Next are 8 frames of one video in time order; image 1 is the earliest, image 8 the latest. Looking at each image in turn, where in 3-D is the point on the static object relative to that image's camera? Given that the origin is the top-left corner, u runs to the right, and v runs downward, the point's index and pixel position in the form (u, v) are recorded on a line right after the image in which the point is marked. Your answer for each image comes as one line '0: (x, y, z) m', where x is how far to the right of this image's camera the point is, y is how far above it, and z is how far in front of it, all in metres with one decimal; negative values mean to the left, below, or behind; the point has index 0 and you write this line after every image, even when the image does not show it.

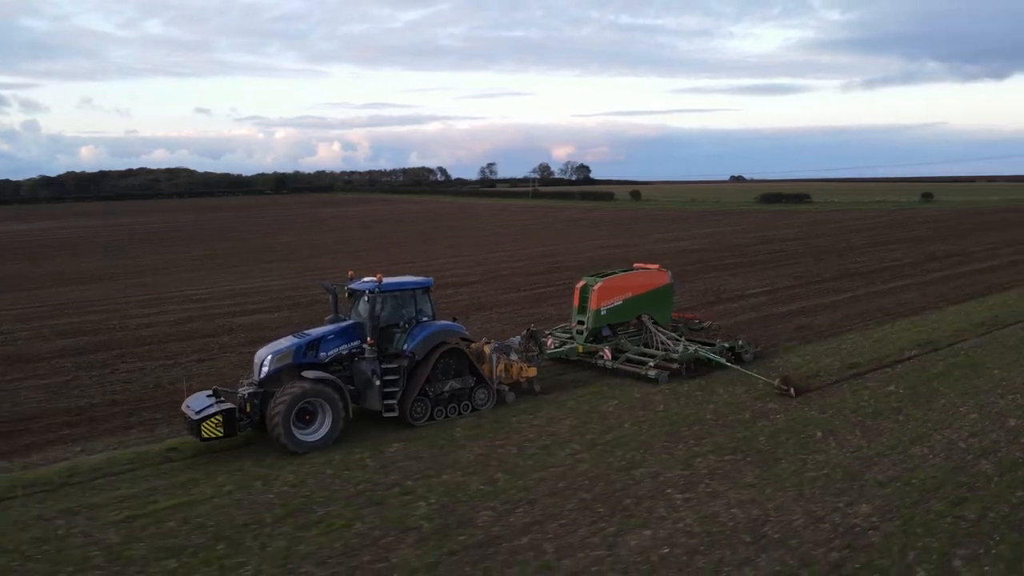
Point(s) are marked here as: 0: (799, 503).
0: (+2.7, -1.9, +6.8) m
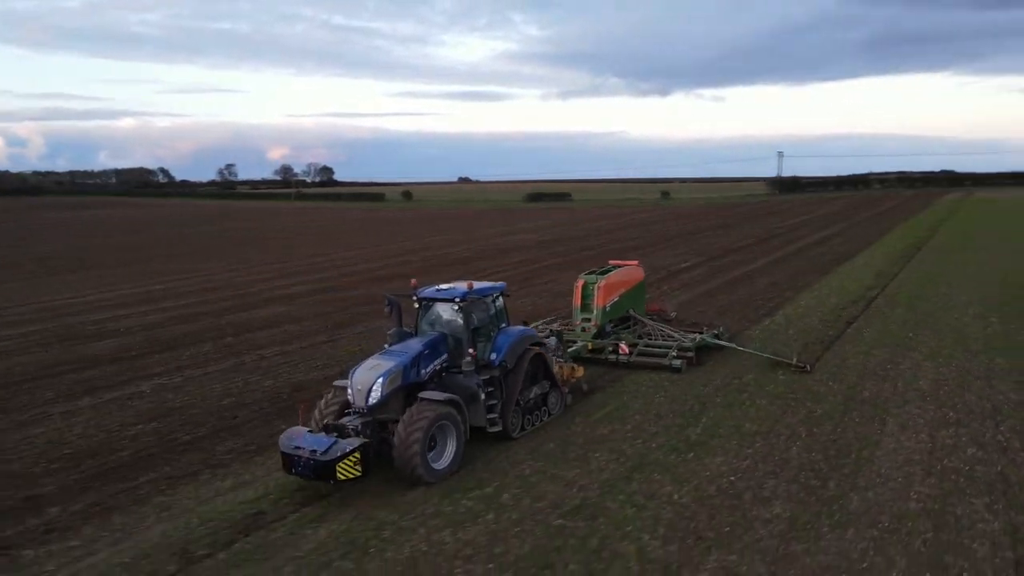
0: (+6.9, -1.1, +11.4) m
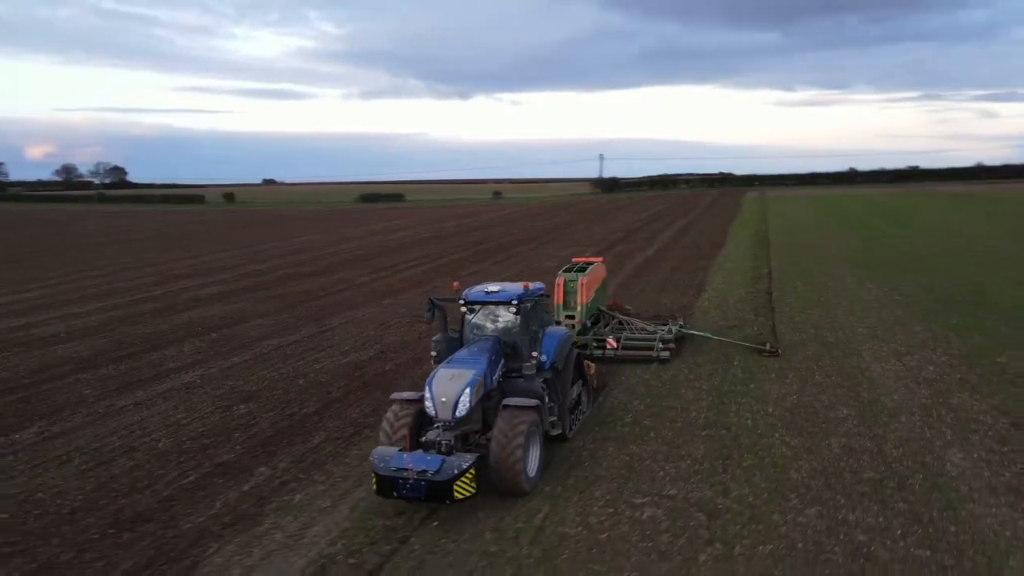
0: (+7.3, -0.6, +14.9) m
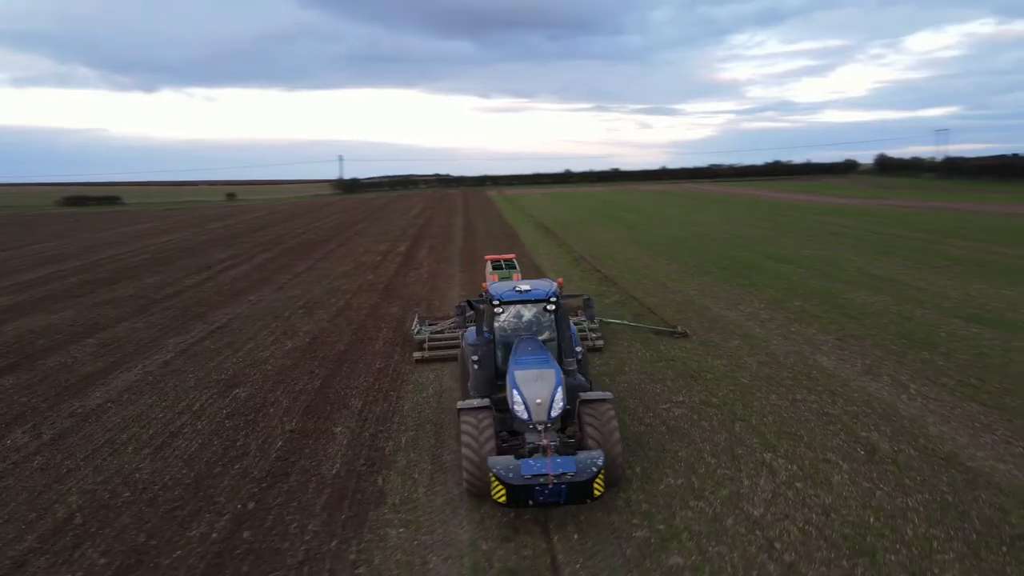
0: (+4.6, +0.1, +19.2) m
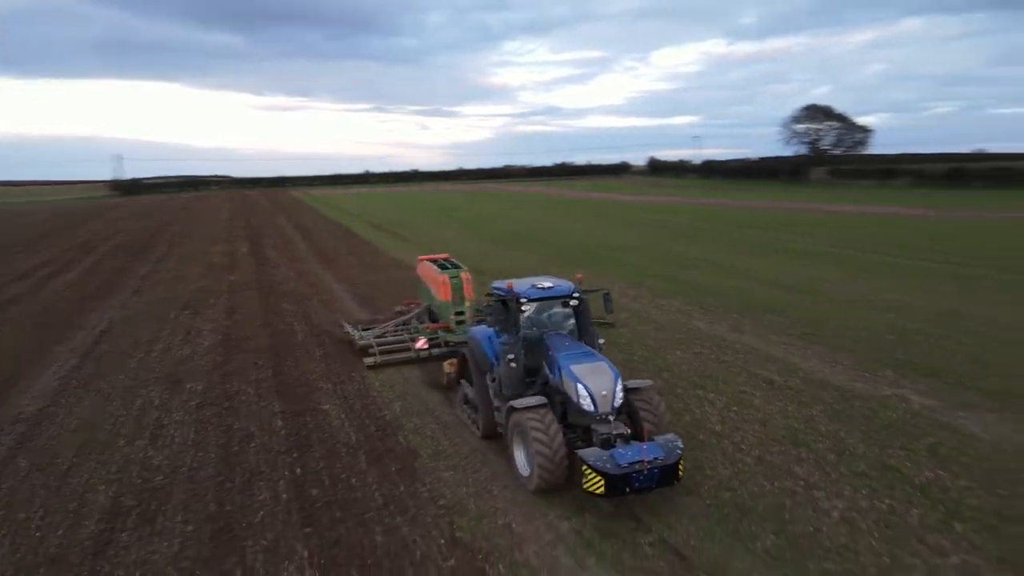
0: (+1.1, +0.5, +21.4) m
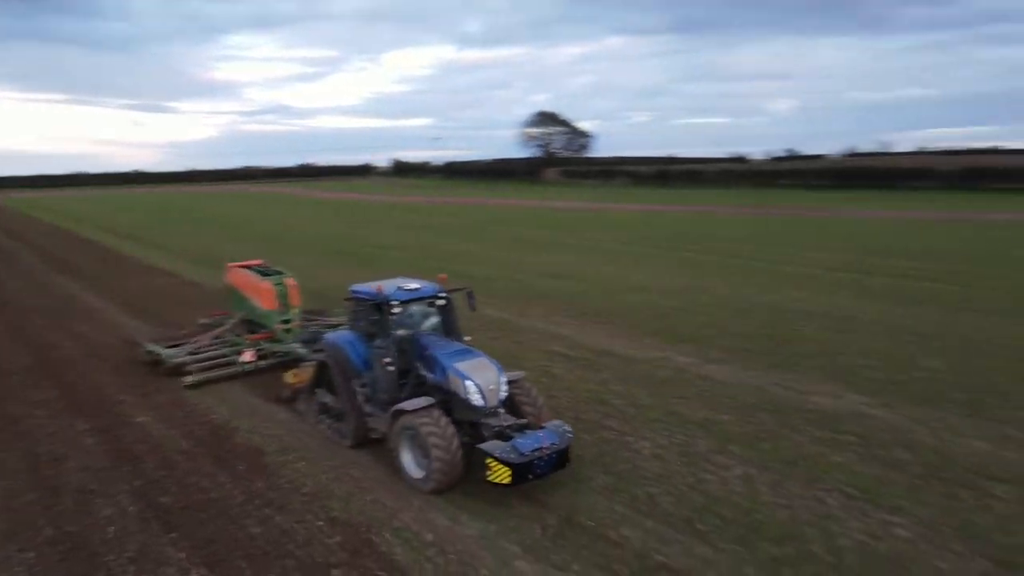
0: (-5.3, +0.5, +21.4) m
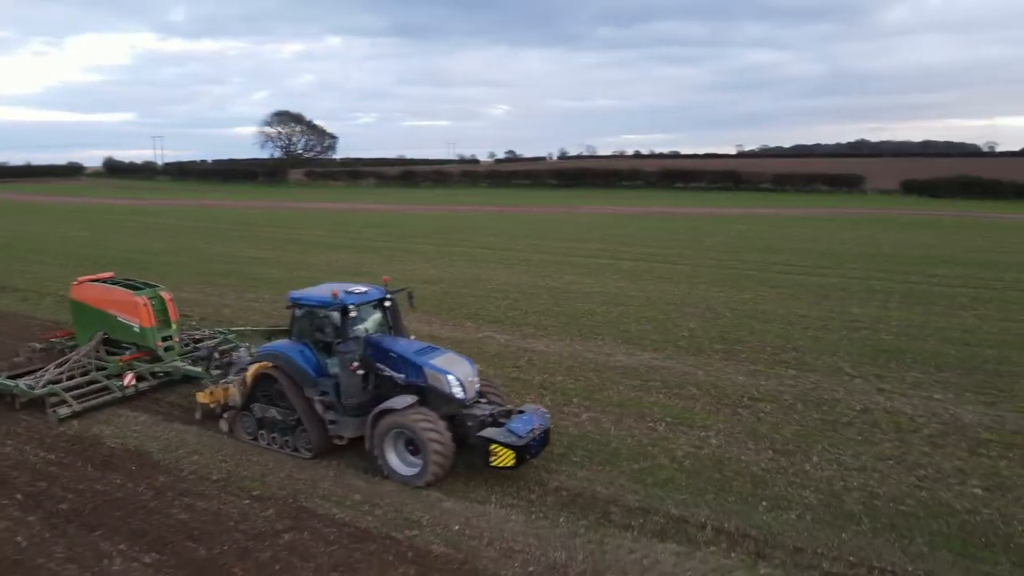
0: (-11.1, +0.2, +19.6) m
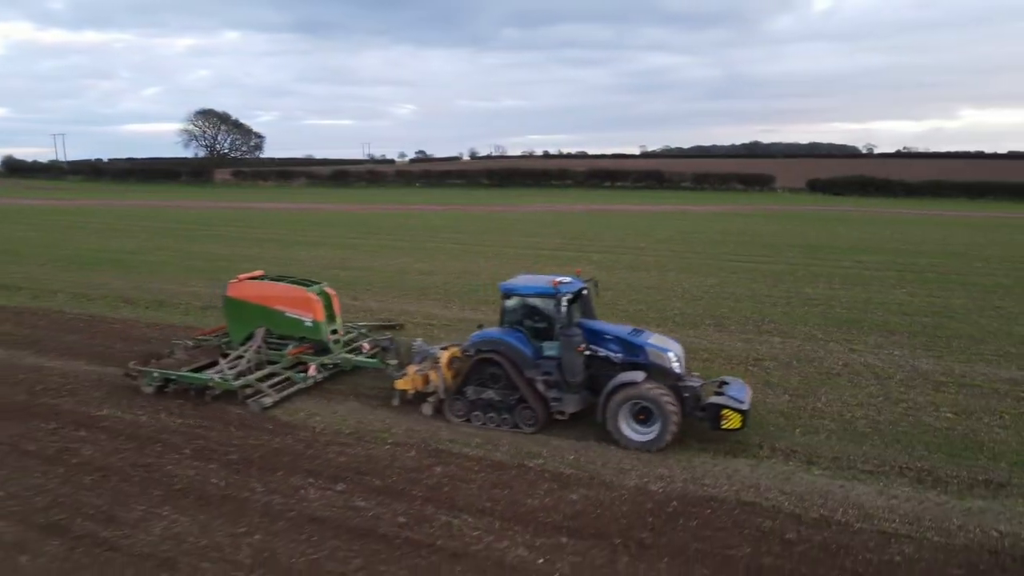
0: (-11.4, +0.3, +19.9) m
